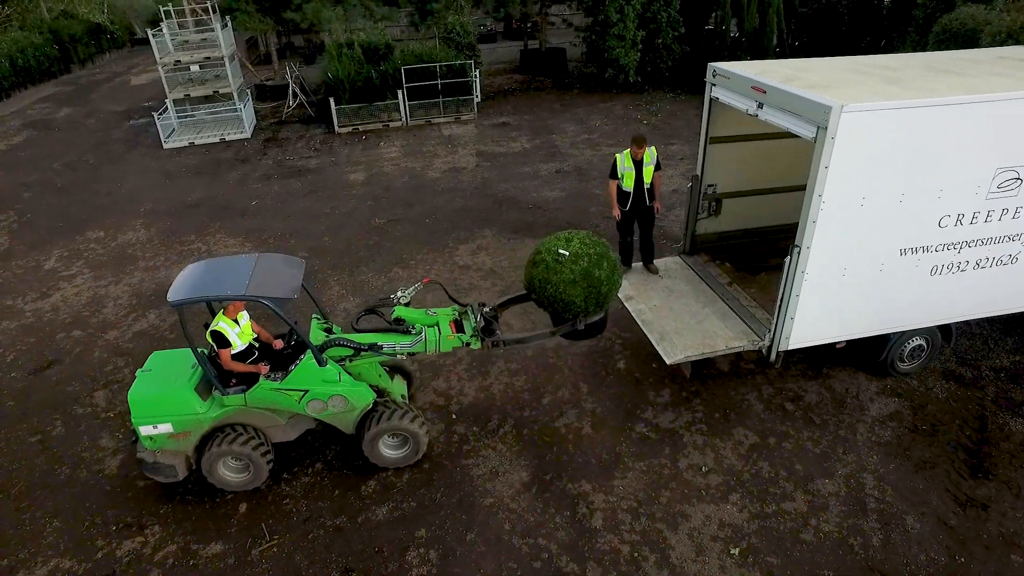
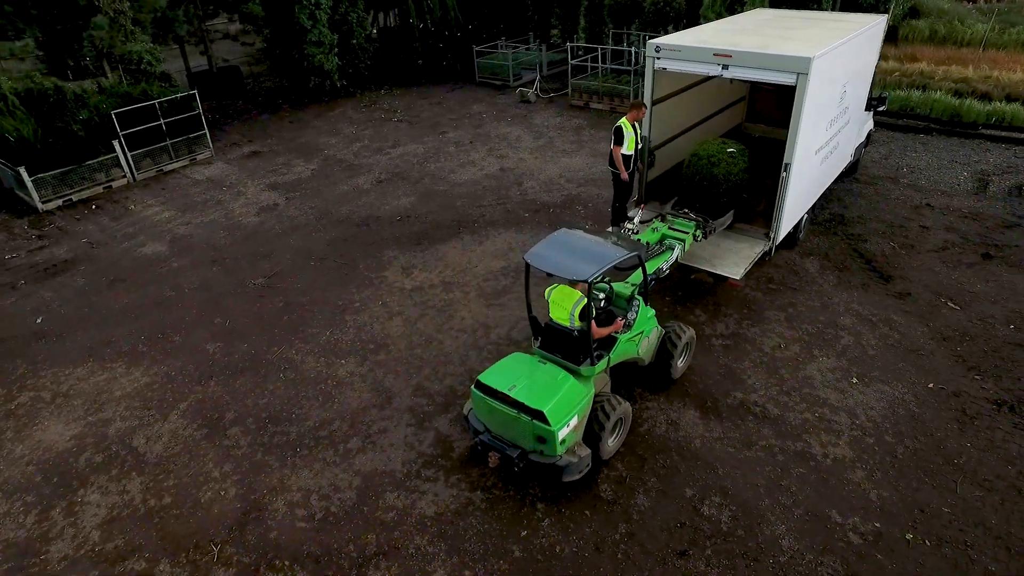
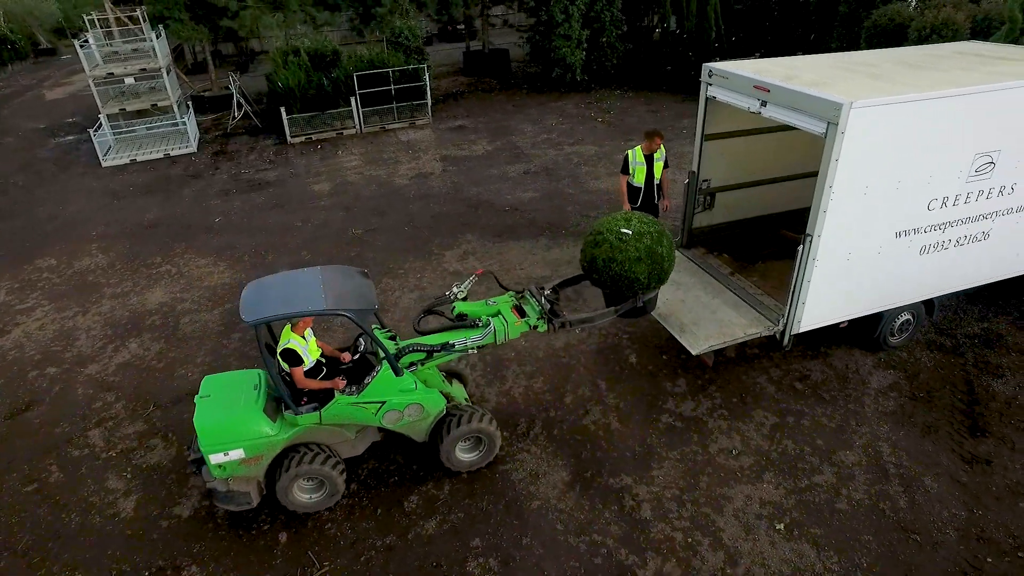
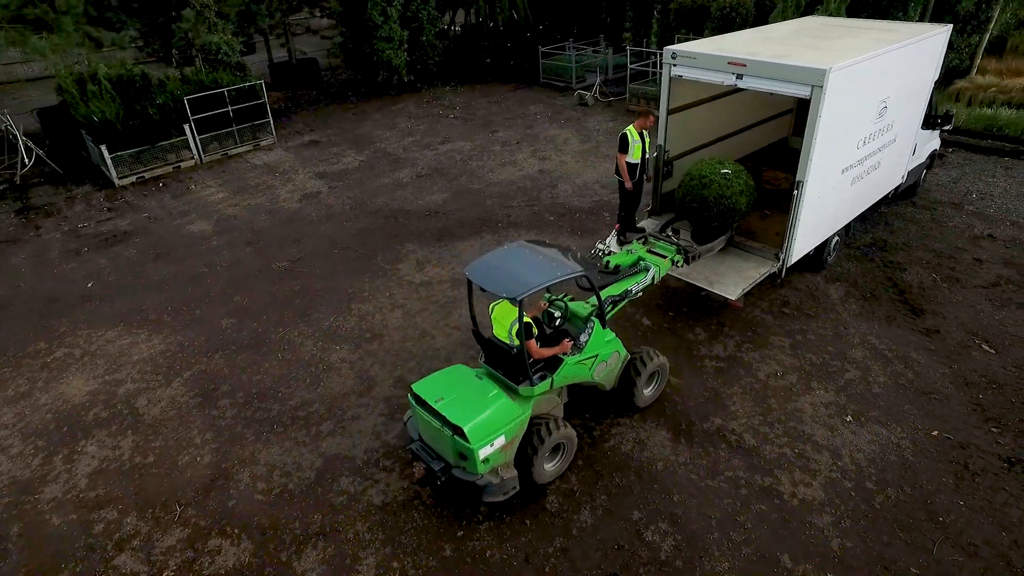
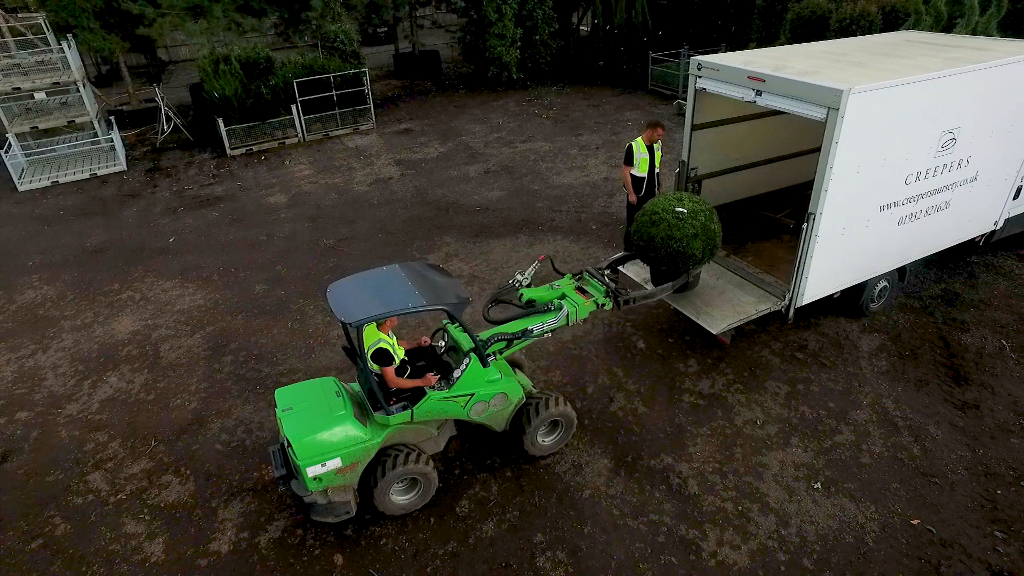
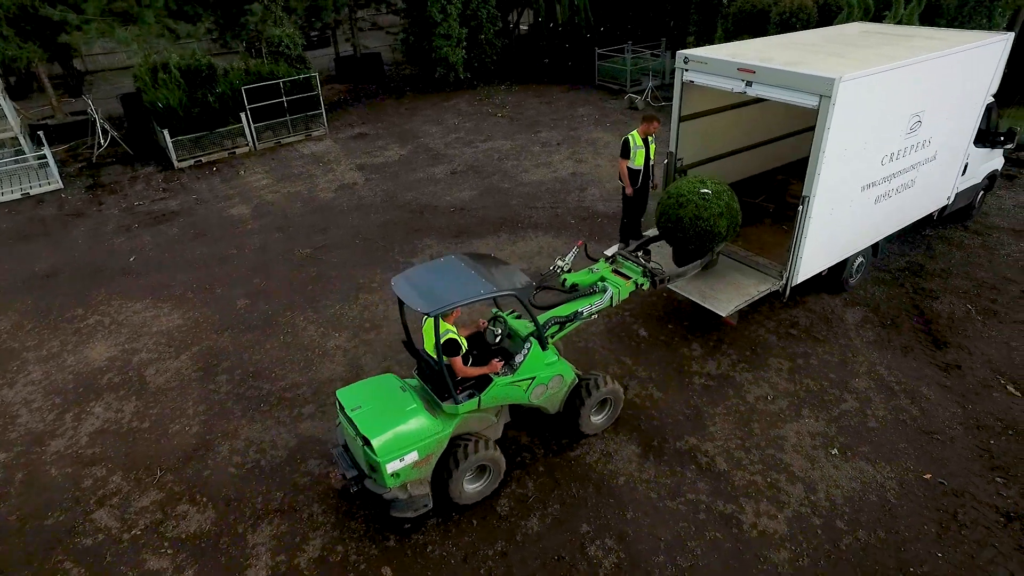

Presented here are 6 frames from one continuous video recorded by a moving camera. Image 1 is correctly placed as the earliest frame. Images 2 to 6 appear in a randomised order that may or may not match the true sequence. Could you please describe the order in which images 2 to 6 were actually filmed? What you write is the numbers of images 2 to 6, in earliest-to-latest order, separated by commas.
3, 5, 6, 4, 2
